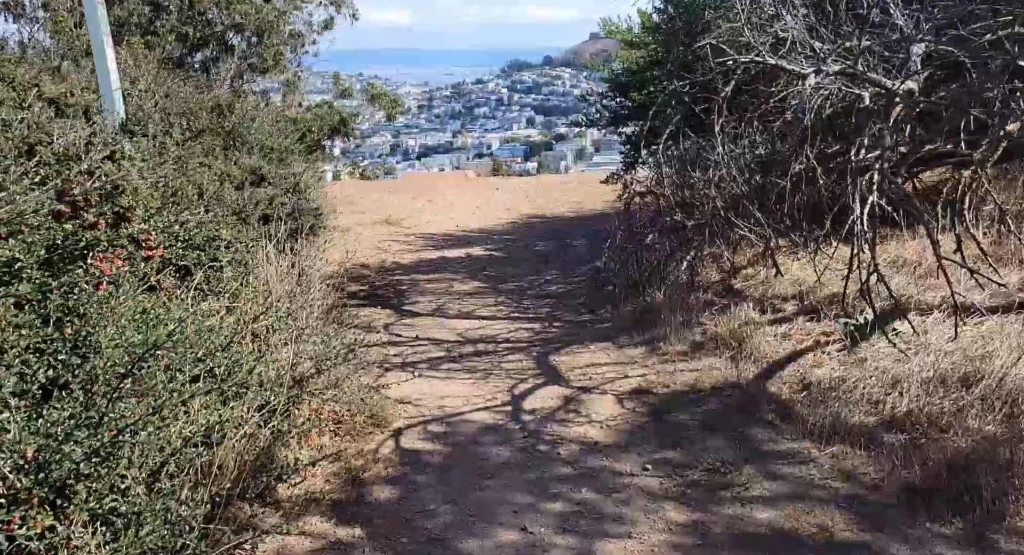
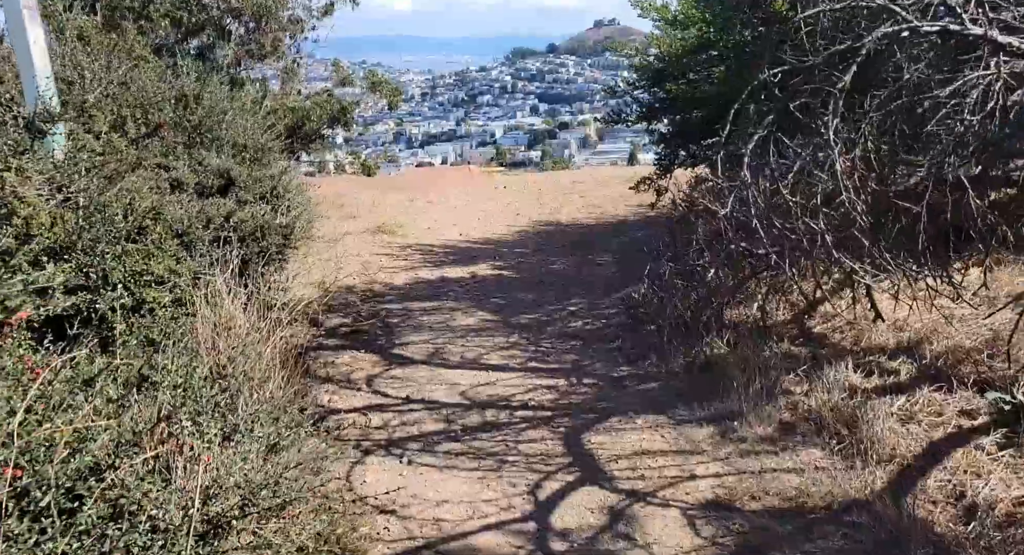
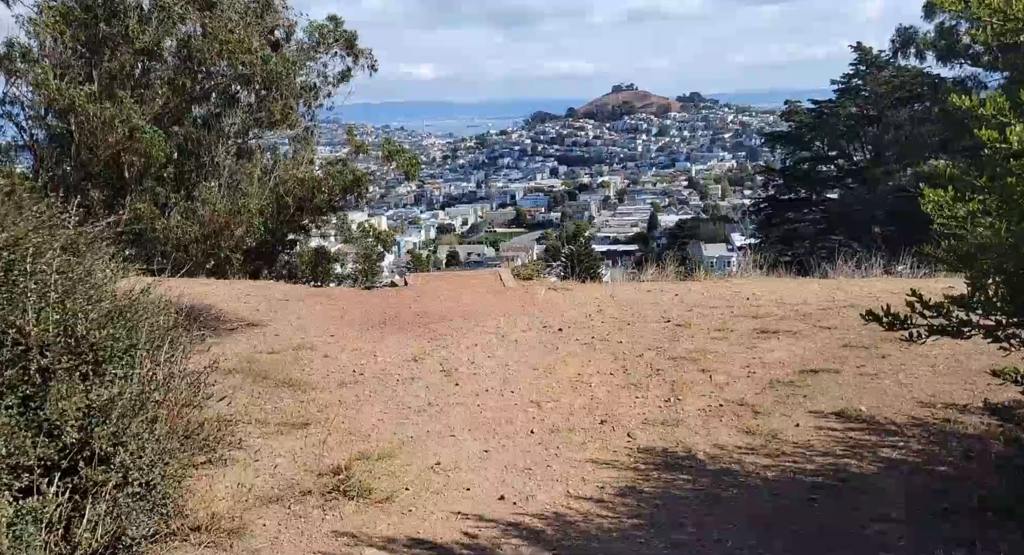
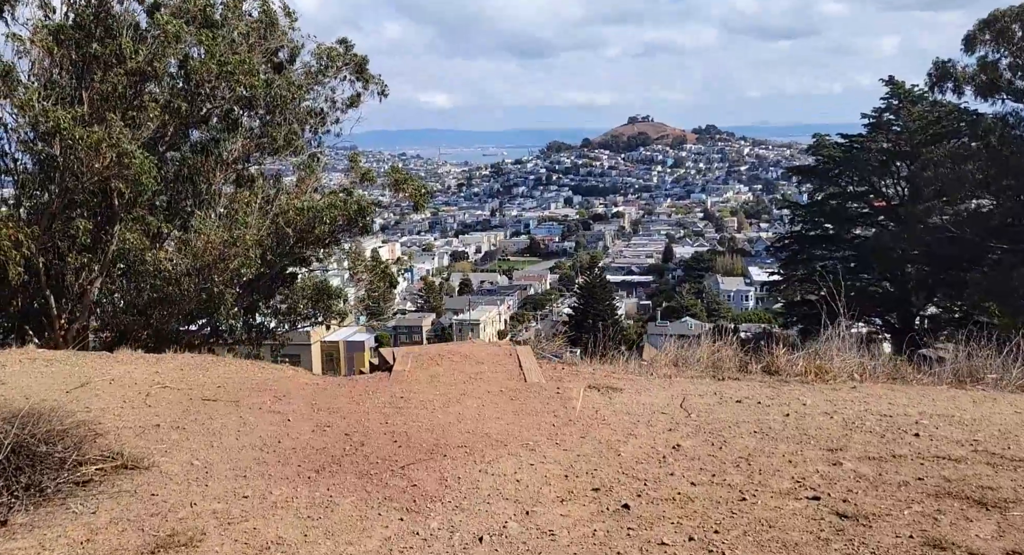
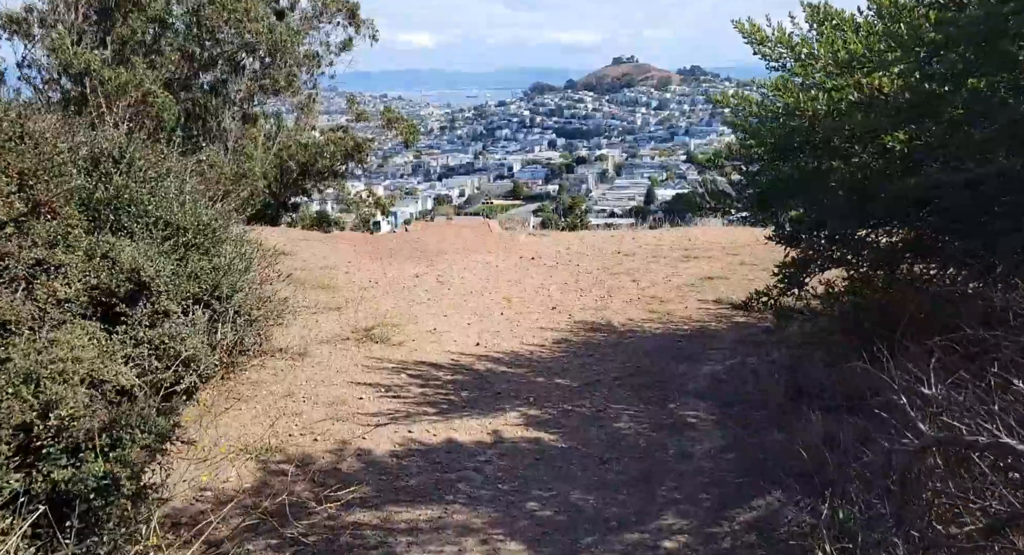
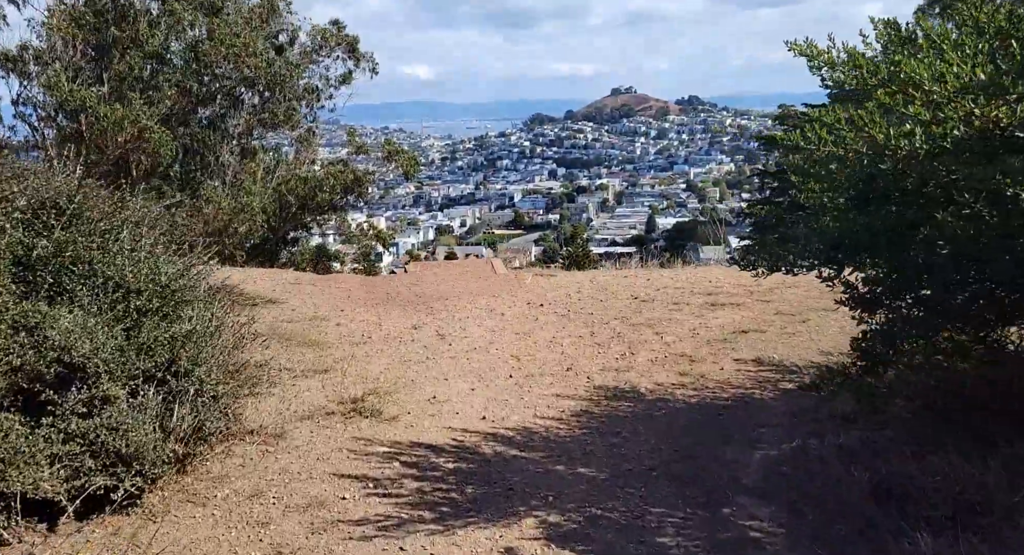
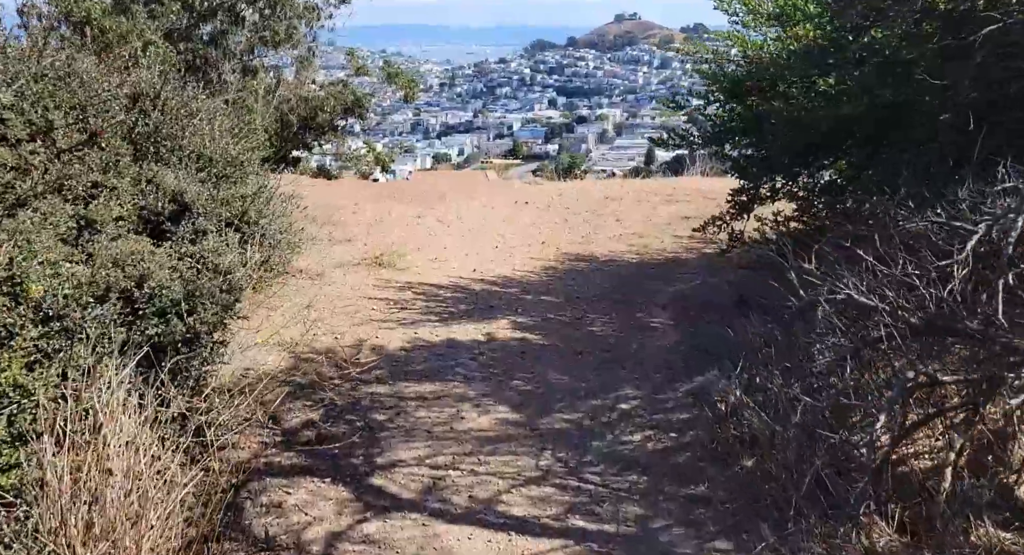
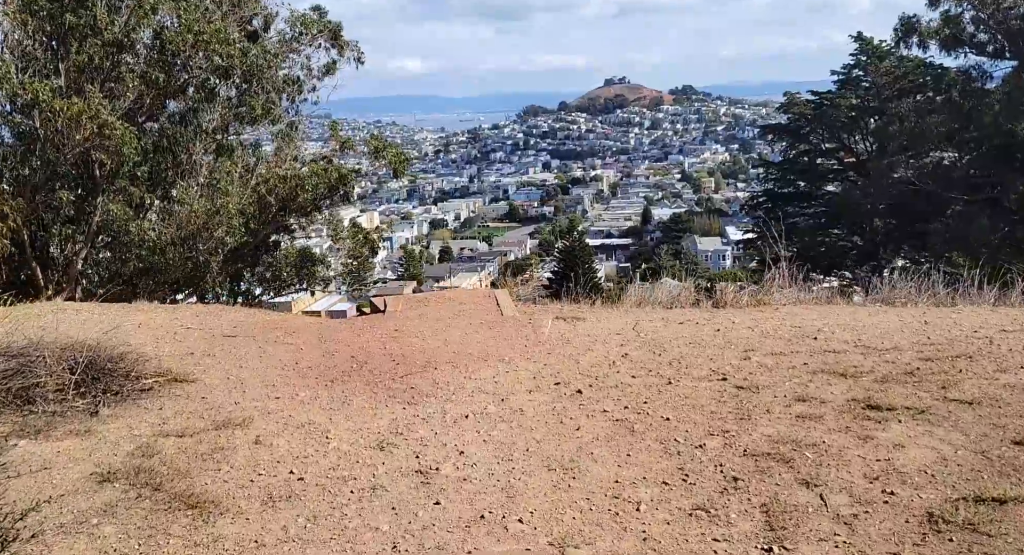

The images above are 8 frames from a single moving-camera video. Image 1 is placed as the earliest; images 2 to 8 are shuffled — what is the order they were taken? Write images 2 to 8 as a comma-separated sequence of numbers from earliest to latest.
2, 7, 5, 6, 3, 8, 4
